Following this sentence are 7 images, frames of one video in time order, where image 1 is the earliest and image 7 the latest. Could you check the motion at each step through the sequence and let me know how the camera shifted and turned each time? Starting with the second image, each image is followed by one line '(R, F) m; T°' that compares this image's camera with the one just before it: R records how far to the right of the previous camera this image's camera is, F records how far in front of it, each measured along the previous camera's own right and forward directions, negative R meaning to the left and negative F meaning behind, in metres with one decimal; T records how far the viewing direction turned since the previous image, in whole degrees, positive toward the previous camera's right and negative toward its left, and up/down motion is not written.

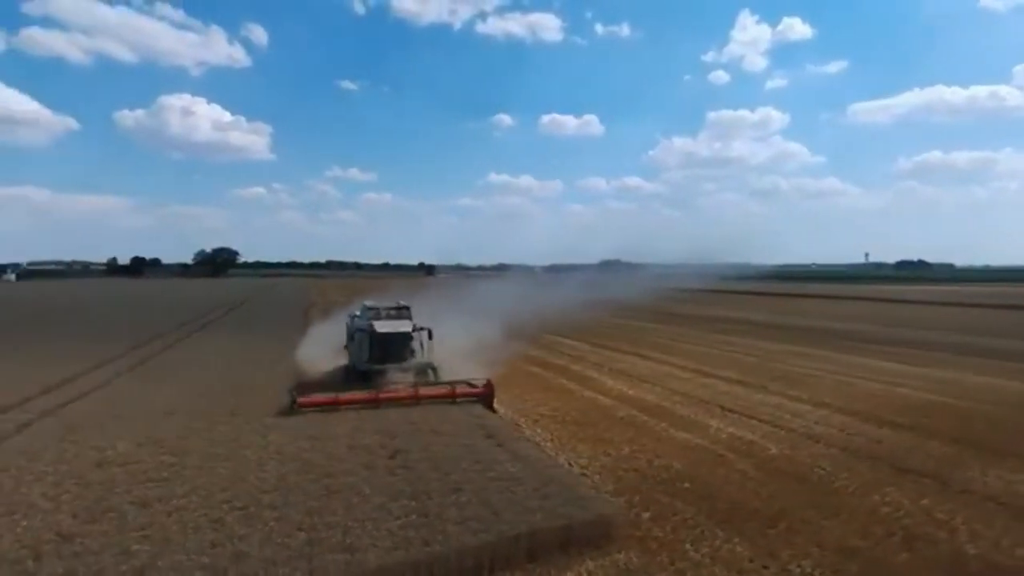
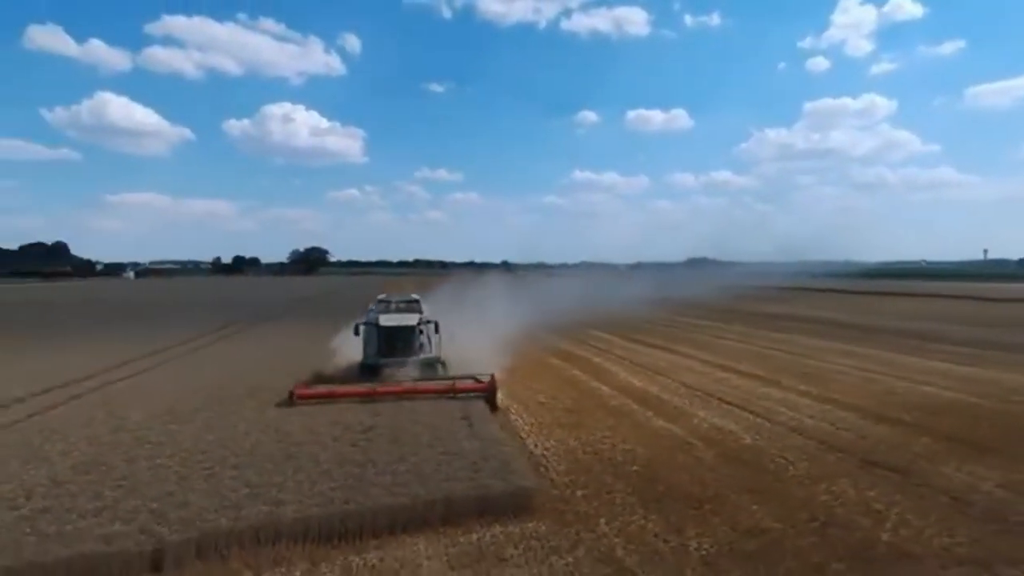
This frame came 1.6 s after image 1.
(+3.0, -0.7) m; -8°
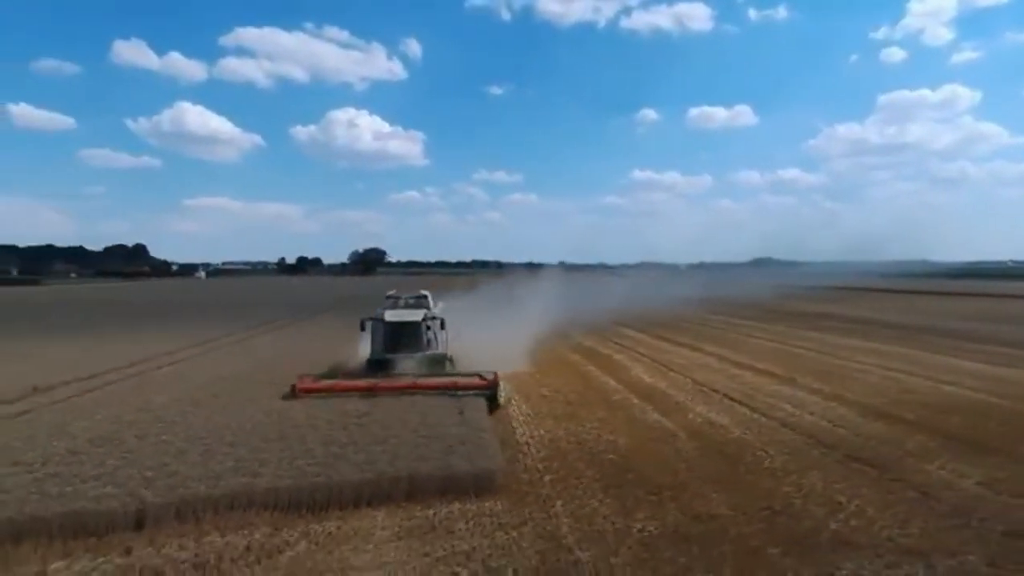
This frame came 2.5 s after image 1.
(+1.9, -0.5) m; -5°
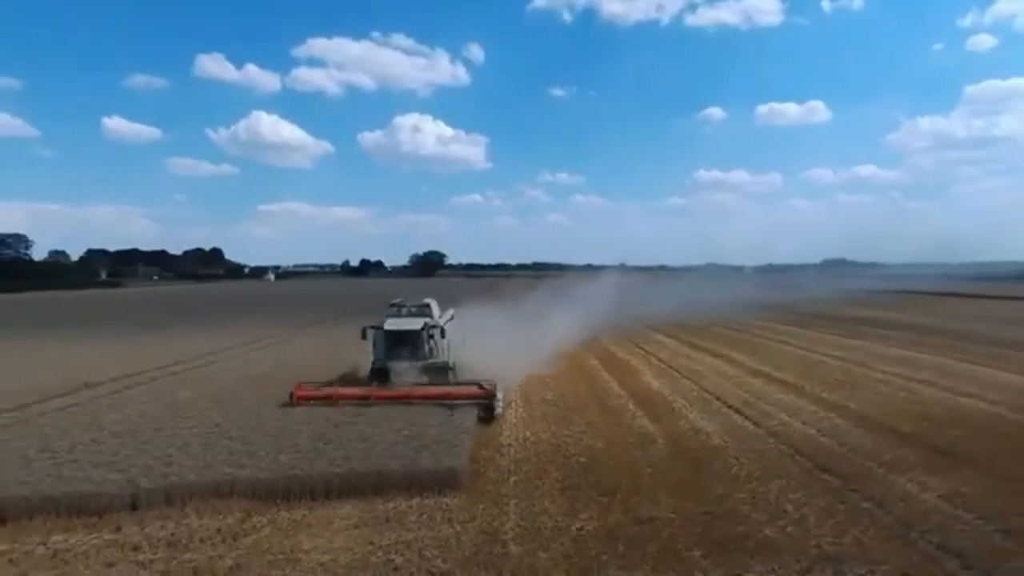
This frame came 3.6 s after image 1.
(+2.1, -0.8) m; -6°
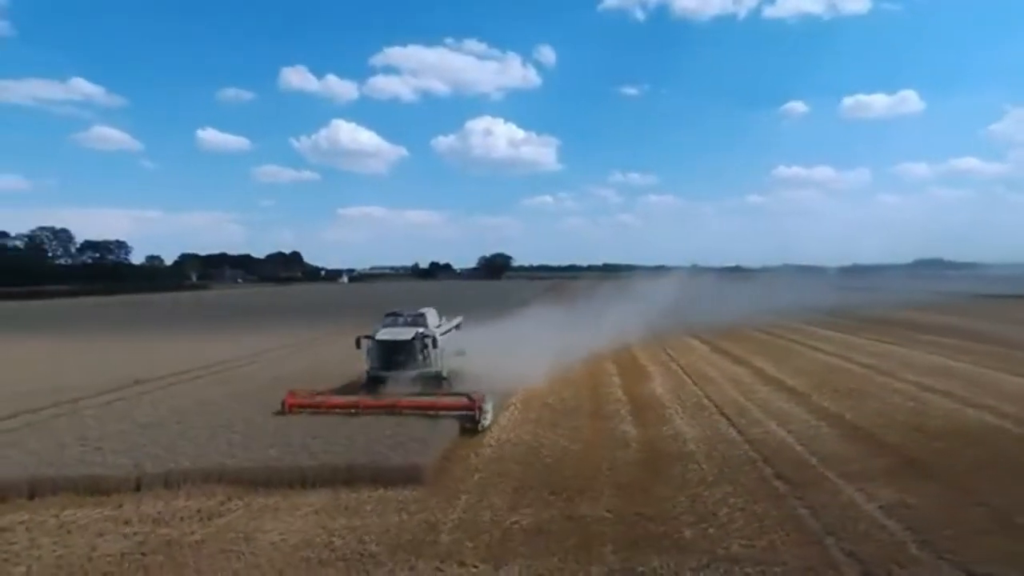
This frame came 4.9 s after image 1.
(+2.6, -1.0) m; -6°
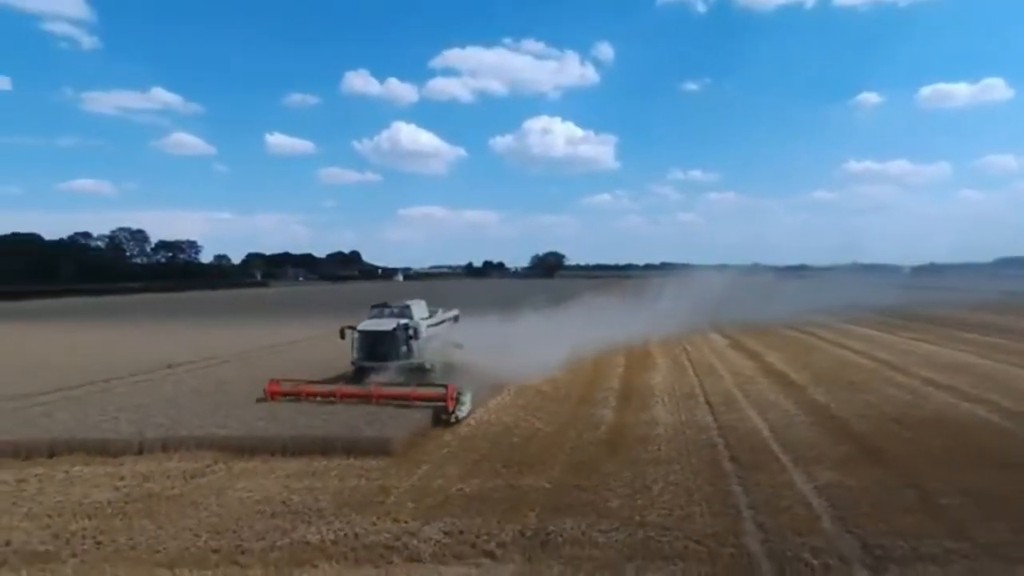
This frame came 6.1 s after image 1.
(+2.4, -0.9) m; -5°
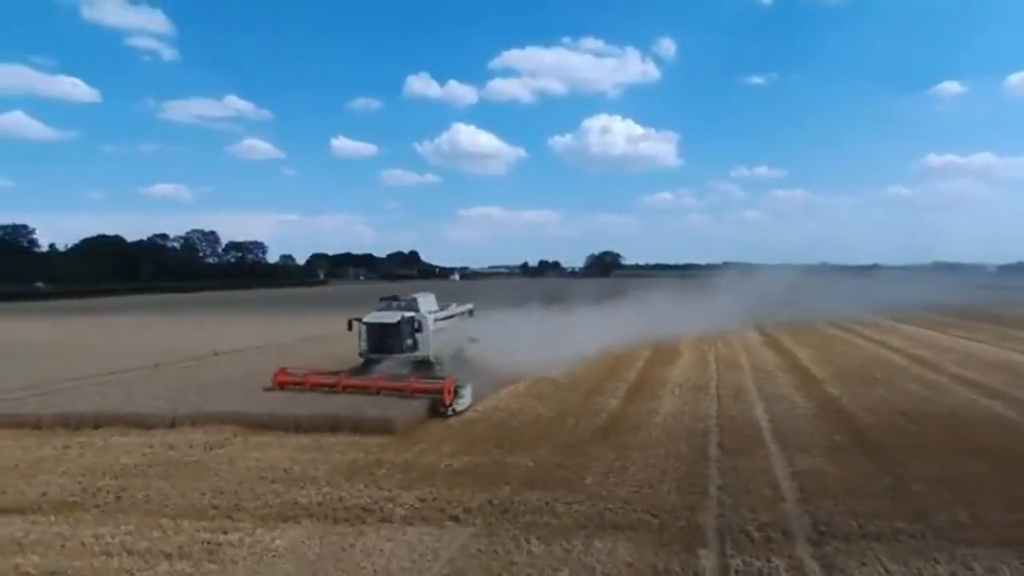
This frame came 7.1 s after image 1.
(+1.7, -0.7) m; -5°
